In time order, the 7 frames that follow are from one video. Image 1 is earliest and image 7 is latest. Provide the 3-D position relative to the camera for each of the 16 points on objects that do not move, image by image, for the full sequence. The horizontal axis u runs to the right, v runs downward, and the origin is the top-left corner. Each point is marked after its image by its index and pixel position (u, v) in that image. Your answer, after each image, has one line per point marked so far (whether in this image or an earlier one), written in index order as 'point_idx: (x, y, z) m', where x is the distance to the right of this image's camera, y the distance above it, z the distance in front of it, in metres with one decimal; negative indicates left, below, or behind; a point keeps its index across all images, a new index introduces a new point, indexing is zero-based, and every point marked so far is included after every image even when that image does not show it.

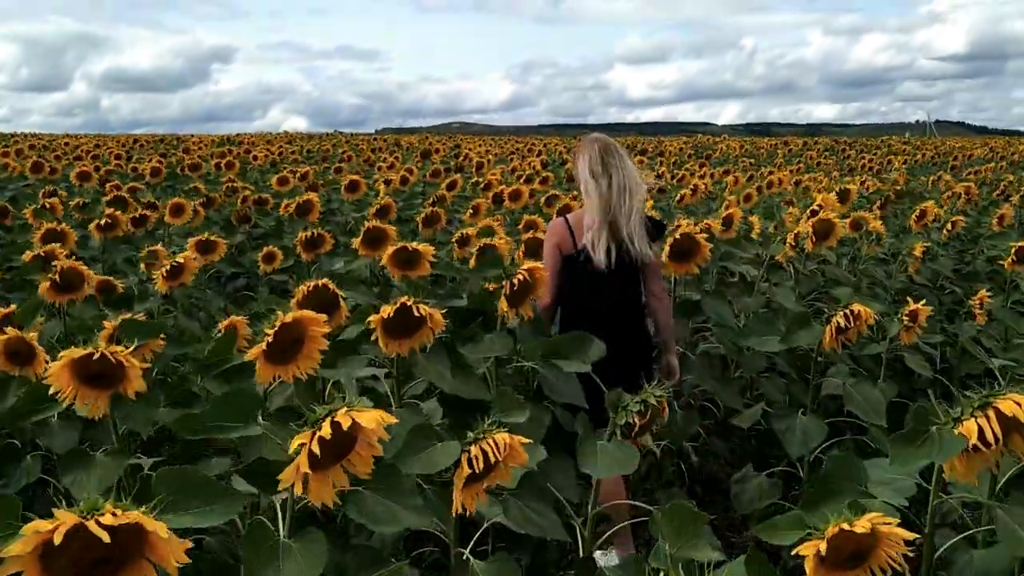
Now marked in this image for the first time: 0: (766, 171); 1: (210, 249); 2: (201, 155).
0: (+4.0, +1.9, +14.3) m
1: (-2.0, +0.3, +6.2) m
2: (-5.8, +2.5, +17.0) m
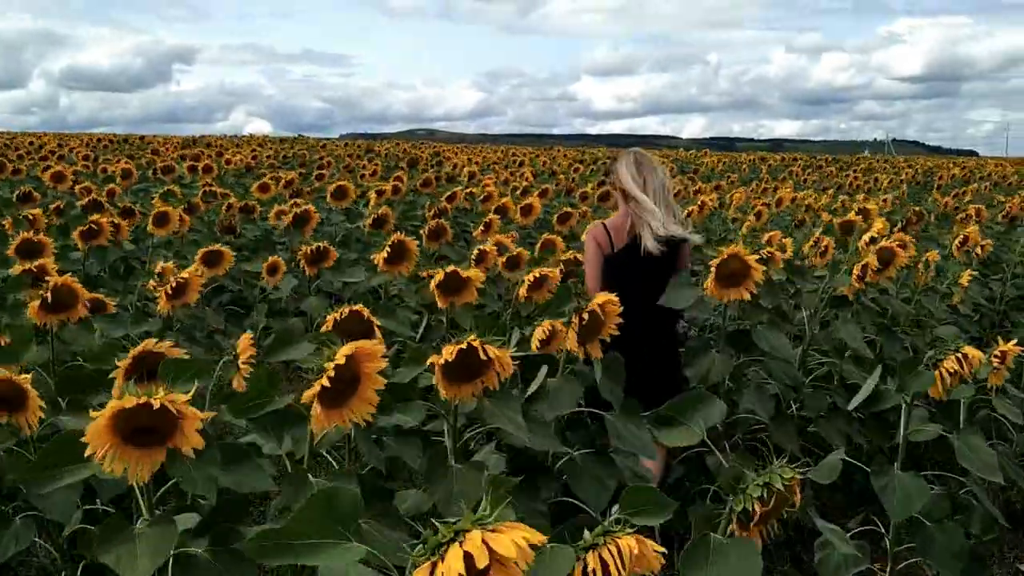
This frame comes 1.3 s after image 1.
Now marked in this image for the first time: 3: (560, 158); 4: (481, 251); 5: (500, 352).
0: (+3.8, +1.6, +14.0) m
1: (-1.9, +0.2, +5.7) m
2: (-6.1, +2.3, +16.3) m
3: (+0.9, +2.6, +18.5) m
4: (-0.2, +0.2, +5.8) m
5: (0.0, -0.2, +2.9) m
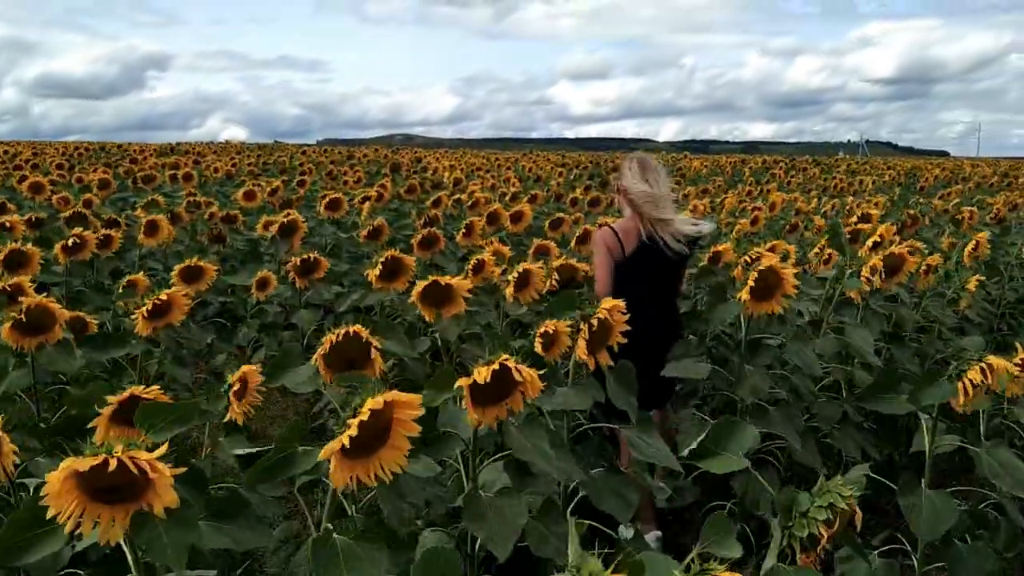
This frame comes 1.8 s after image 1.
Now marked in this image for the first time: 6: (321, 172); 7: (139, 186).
0: (+3.6, +1.5, +14.0) m
1: (-1.9, +0.1, +5.5) m
2: (-6.3, +2.1, +16.0) m
3: (+0.6, +2.5, +18.3) m
4: (-0.2, +0.2, +5.6) m
5: (0.0, -0.3, +2.7) m
6: (-3.3, +2.0, +15.6) m
7: (-5.0, +1.4, +12.2) m
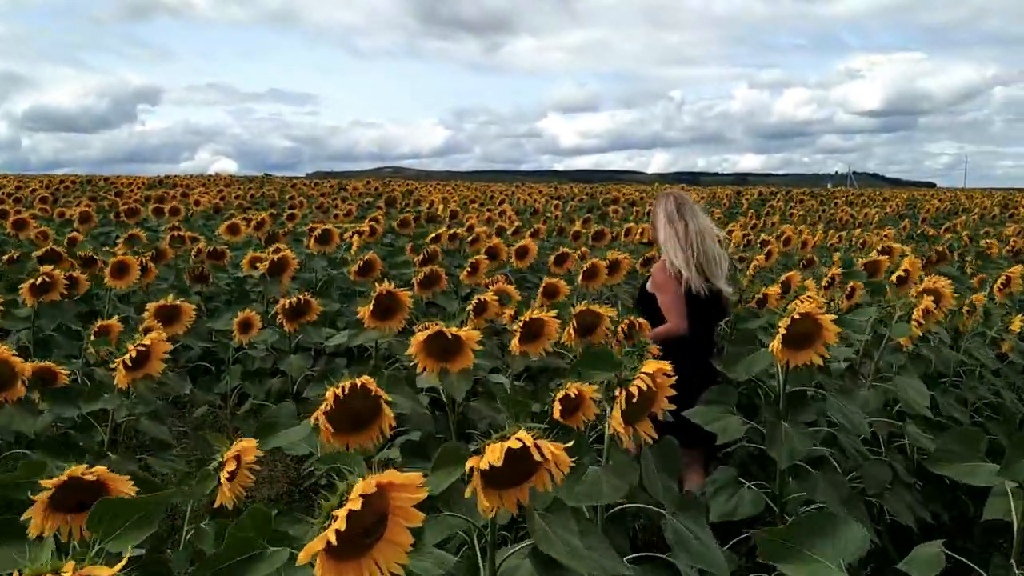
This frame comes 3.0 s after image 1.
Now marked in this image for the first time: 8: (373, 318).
0: (+3.6, +1.0, +13.6) m
1: (-1.9, -0.2, +5.0) m
2: (-6.4, +1.5, +15.5) m
3: (+0.5, +1.8, +17.9) m
4: (-0.2, -0.1, +5.1) m
5: (+0.1, -0.4, +2.2) m
6: (-3.3, +1.4, +15.2) m
7: (-5.0, +0.9, +11.8) m
8: (-0.7, -0.2, +4.8) m
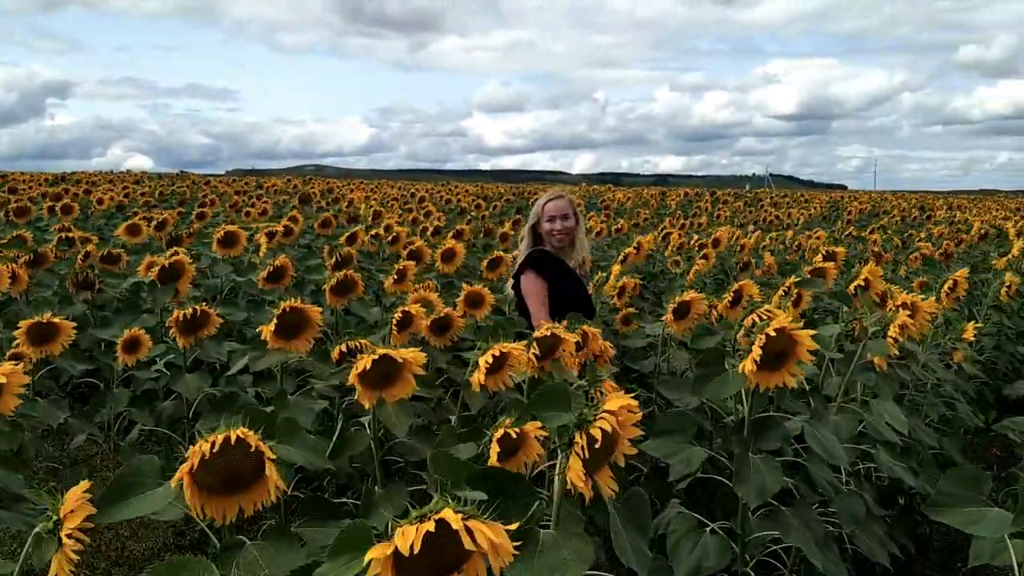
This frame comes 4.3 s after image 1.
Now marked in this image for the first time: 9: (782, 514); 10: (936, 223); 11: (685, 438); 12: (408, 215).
0: (+2.5, +0.9, +13.3) m
1: (-2.2, -0.2, +4.3) m
2: (-7.6, +1.4, +14.4) m
3: (-0.9, +1.8, +17.4) m
4: (-0.5, -0.1, +4.6) m
5: (0.0, -0.5, +1.7) m
6: (-4.5, +1.3, +14.3) m
7: (-5.9, +0.8, +10.8) m
8: (-1.1, -0.2, +4.2) m
9: (+1.0, -0.8, +3.3) m
10: (+7.8, +1.2, +16.7) m
11: (+0.7, -0.6, +3.5) m
12: (-1.2, +0.9, +11.1) m
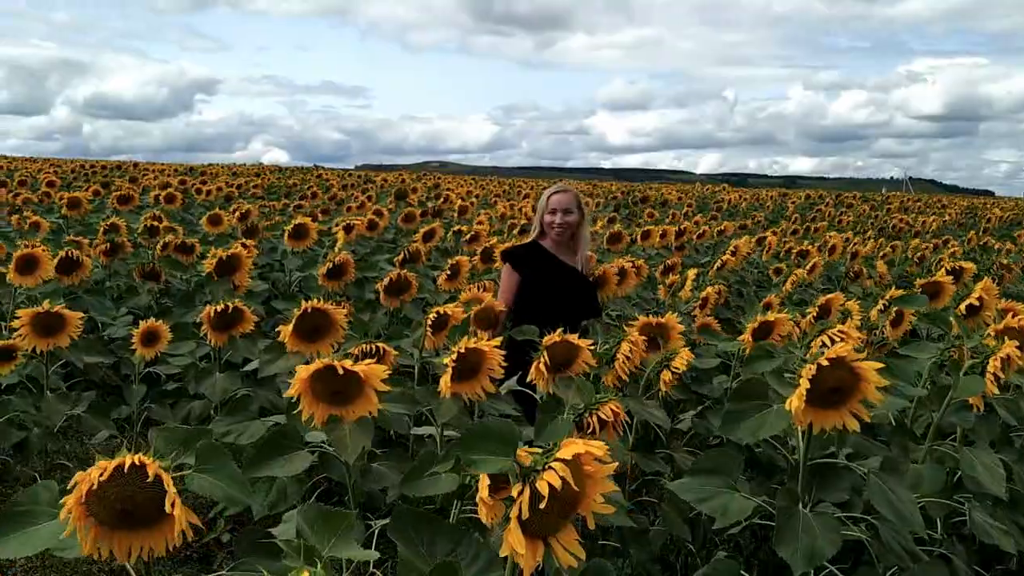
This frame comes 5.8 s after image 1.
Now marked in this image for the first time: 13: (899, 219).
0: (+3.8, +0.8, +12.4) m
1: (-2.0, -0.2, +4.1) m
2: (-6.0, +1.7, +14.8) m
3: (+1.0, +1.8, +16.9) m
4: (-0.3, -0.1, +4.2) m
5: (-0.2, -0.5, +1.2) m
6: (-3.0, +1.5, +14.3) m
7: (-4.9, +1.0, +11.0) m
8: (-0.9, -0.2, +3.9) m
9: (+1.0, -0.9, +2.7) m
10: (+9.6, +0.9, +15.1) m
11: (+0.7, -0.6, +2.9) m
12: (-0.1, +0.9, +10.7) m
13: (+6.5, +1.2, +15.2) m
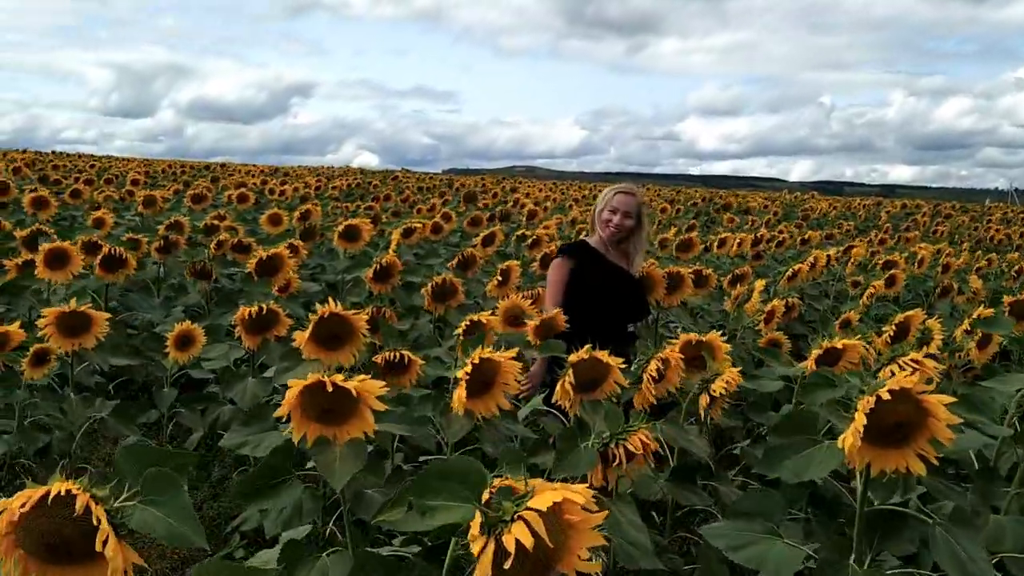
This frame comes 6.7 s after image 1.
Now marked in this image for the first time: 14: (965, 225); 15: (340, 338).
0: (+4.8, +0.6, +11.7) m
1: (-1.9, -0.2, +4.0) m
2: (-4.8, +1.7, +15.0) m
3: (+2.4, +1.7, +16.5) m
4: (-0.2, -0.2, +3.9) m
5: (-0.3, -0.5, +1.0) m
6: (-1.8, +1.4, +14.3) m
7: (-4.0, +1.0, +11.1) m
8: (-0.8, -0.2, +3.6) m
9: (+1.0, -0.9, +2.4) m
10: (+10.7, +0.6, +13.9) m
11: (+0.7, -0.7, +2.6) m
12: (+0.6, +0.8, +10.4) m
13: (+7.7, +0.9, +14.3) m
14: (+8.4, +1.2, +16.9) m
15: (-0.7, -0.2, +3.6) m
